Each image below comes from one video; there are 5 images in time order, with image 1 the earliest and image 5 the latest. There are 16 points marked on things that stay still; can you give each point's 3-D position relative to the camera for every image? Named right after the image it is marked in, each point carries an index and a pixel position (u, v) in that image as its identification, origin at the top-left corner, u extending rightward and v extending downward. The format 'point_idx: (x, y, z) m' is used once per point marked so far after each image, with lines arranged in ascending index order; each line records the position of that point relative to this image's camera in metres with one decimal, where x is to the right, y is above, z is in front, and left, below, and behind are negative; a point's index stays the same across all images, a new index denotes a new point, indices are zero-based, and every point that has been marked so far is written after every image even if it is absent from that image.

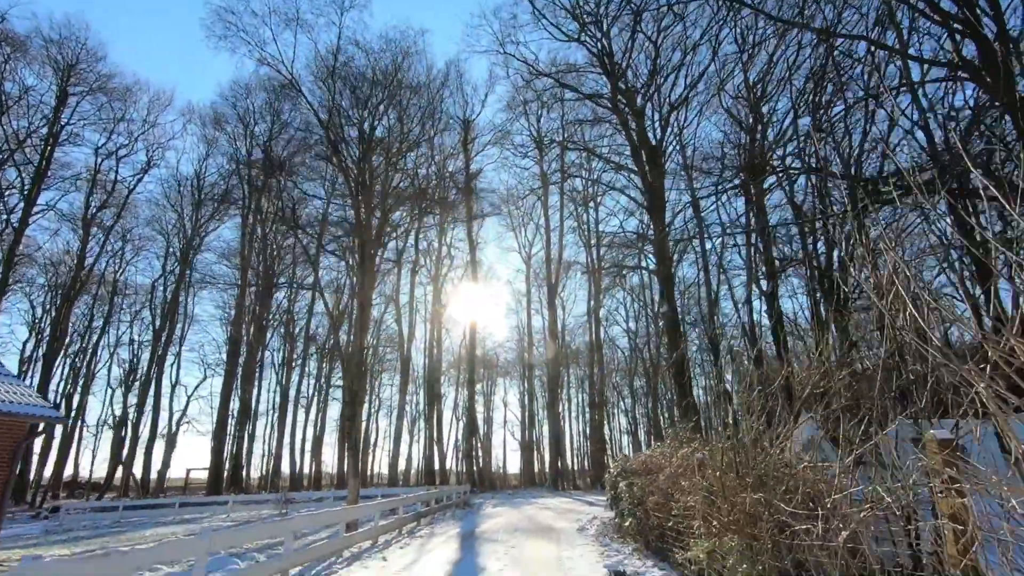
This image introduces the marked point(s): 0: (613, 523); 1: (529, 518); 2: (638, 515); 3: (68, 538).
0: (+2.4, -5.5, +12.7) m
1: (+0.5, -7.2, +16.7) m
2: (+2.2, -4.0, +9.5) m
3: (-13.6, -7.7, +16.5) m
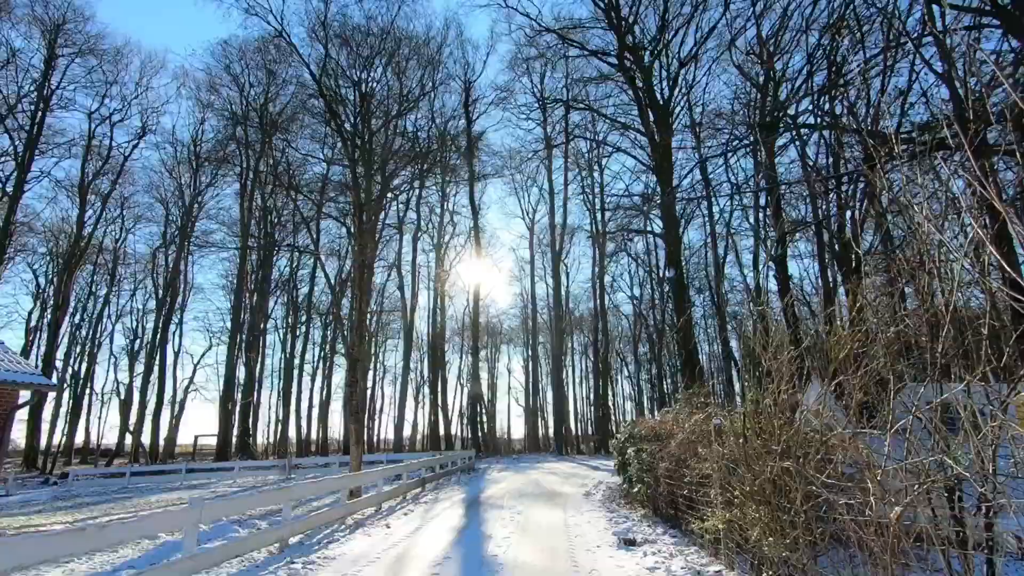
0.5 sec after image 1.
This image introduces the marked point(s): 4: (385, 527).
0: (+2.5, -4.7, +12.5) m
1: (+0.7, -6.0, +16.7) m
2: (+2.3, -3.3, +9.2) m
3: (-13.5, -6.7, +16.6) m
4: (-2.2, -4.1, +9.1) m
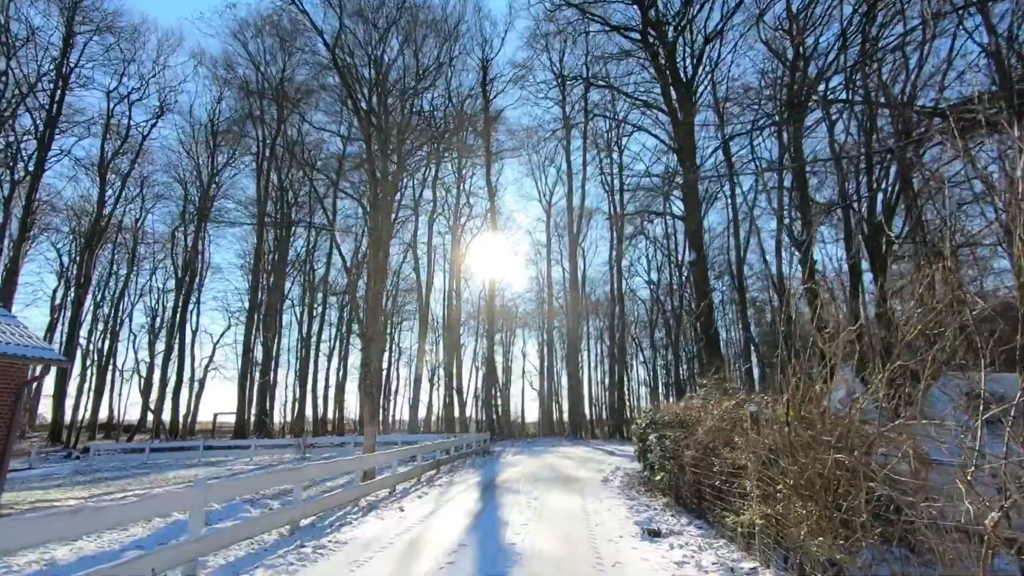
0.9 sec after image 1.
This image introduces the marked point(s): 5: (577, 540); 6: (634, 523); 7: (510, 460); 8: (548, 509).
0: (+2.9, -4.2, +12.2) m
1: (+1.2, -5.5, +16.4) m
2: (+2.6, -3.0, +8.8) m
3: (-13.0, -6.0, +16.7) m
4: (-1.9, -3.7, +8.9) m
5: (+0.8, -3.1, +6.7) m
6: (+1.7, -3.3, +7.5) m
7: (-0.1, -6.1, +19.0) m
8: (+0.6, -3.7, +8.9) m
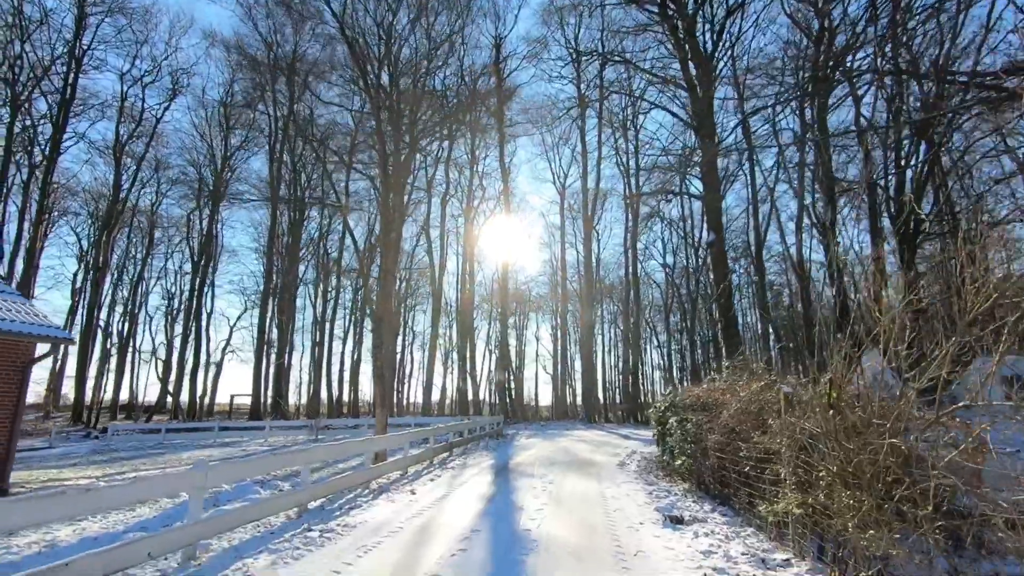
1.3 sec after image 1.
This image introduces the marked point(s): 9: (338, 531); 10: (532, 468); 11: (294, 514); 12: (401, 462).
0: (+3.2, -3.8, +11.8) m
1: (+1.6, -4.9, +16.2) m
2: (+2.8, -2.6, +8.5) m
3: (-12.6, -5.4, +16.8) m
4: (-1.6, -3.3, +8.7) m
5: (+1.0, -2.8, +6.4) m
6: (+1.9, -2.9, +7.2) m
7: (+0.4, -5.4, +18.7) m
8: (+0.8, -3.3, +8.6) m
9: (-2.0, -2.8, +6.1) m
10: (+0.4, -4.1, +12.2) m
11: (-2.9, -3.0, +7.1) m
12: (-2.2, -3.4, +10.6) m
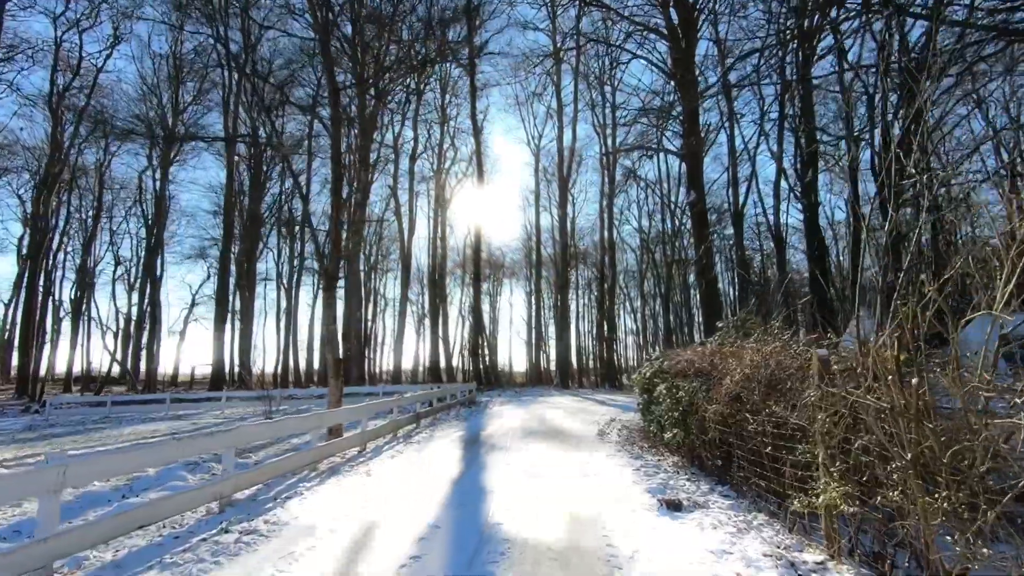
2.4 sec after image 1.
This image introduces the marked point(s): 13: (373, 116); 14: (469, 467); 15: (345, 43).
0: (+2.6, -2.9, +11.0) m
1: (+0.8, -3.7, +15.3) m
2: (+2.4, -1.9, +7.5) m
3: (-13.4, -4.2, +15.3) m
4: (-2.1, -2.6, +7.5) m
5: (+0.7, -2.3, +5.4) m
6: (+1.5, -2.3, +6.2) m
7: (-0.5, -4.1, +17.8) m
8: (+0.4, -2.6, +7.6) m
9: (-2.3, -2.2, +4.9) m
10: (-0.2, -3.1, +11.2) m
11: (-3.2, -2.4, +5.9) m
12: (-2.7, -2.6, +9.4) m
13: (-5.1, +6.3, +19.2) m
14: (-0.6, -2.7, +8.0) m
15: (-5.9, +8.6, +18.5) m
